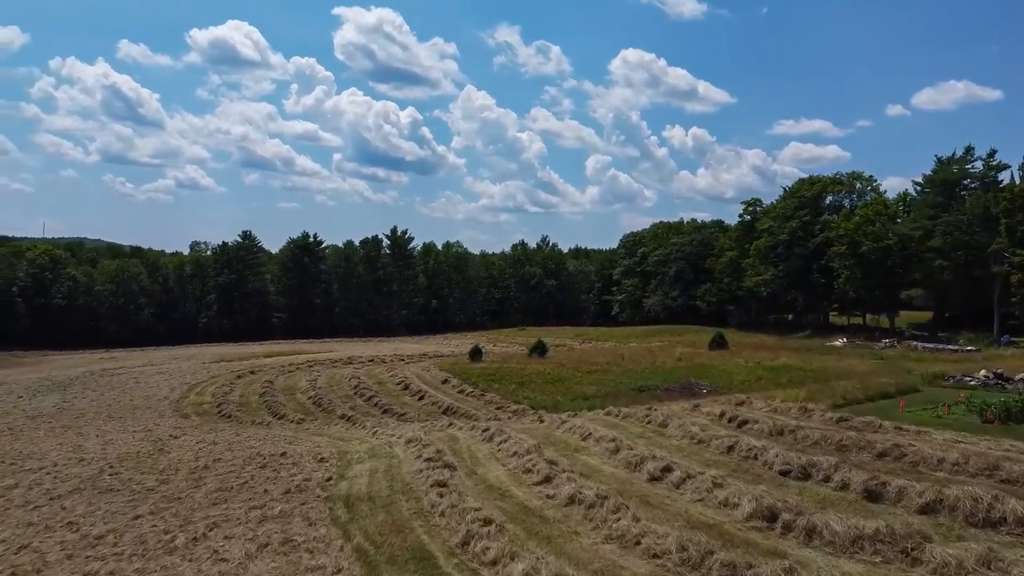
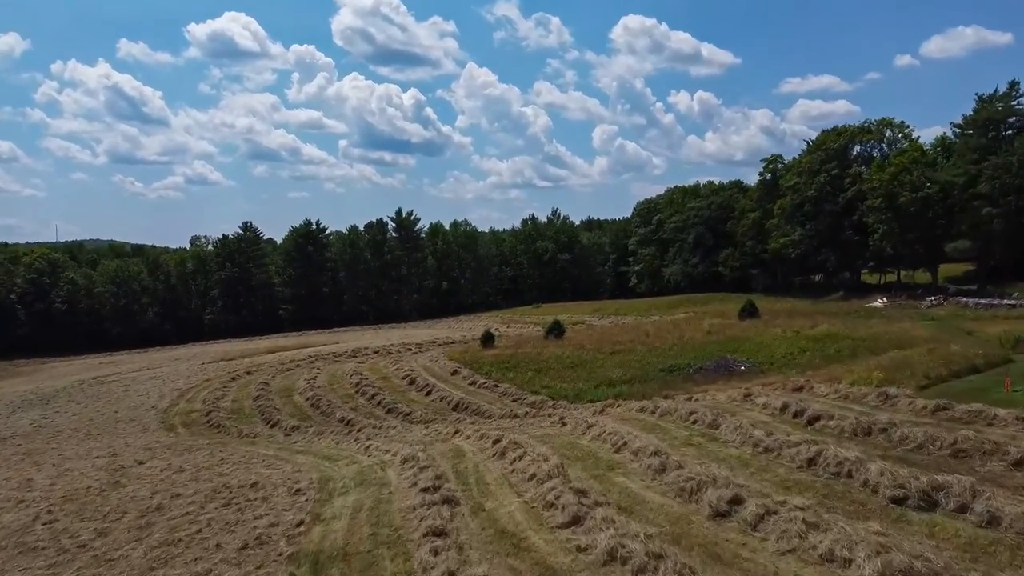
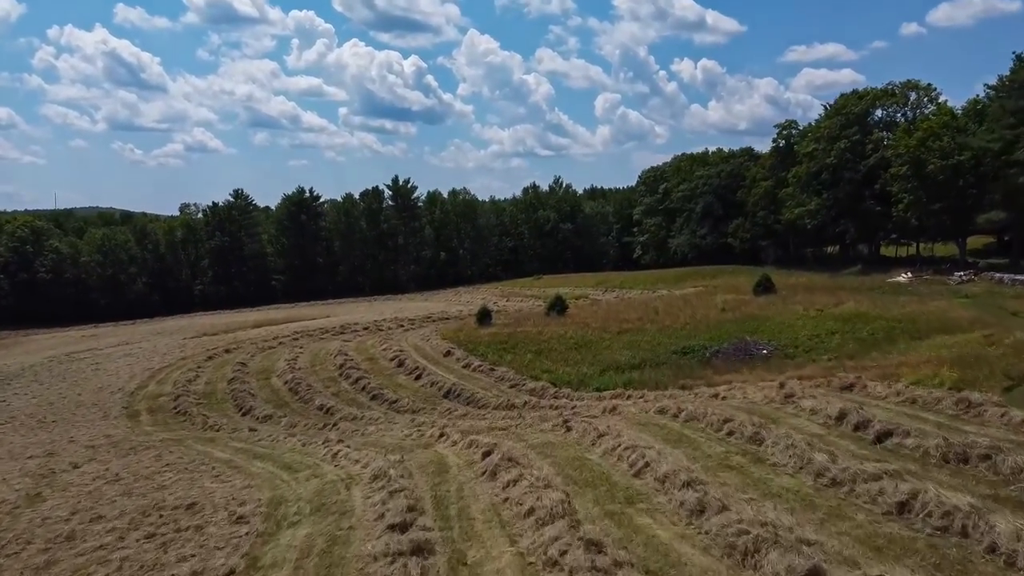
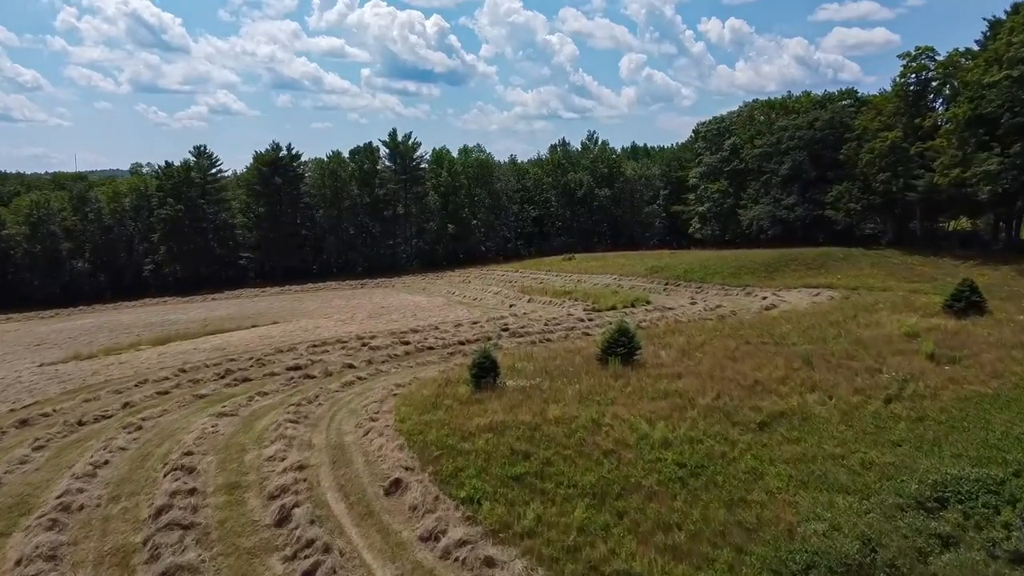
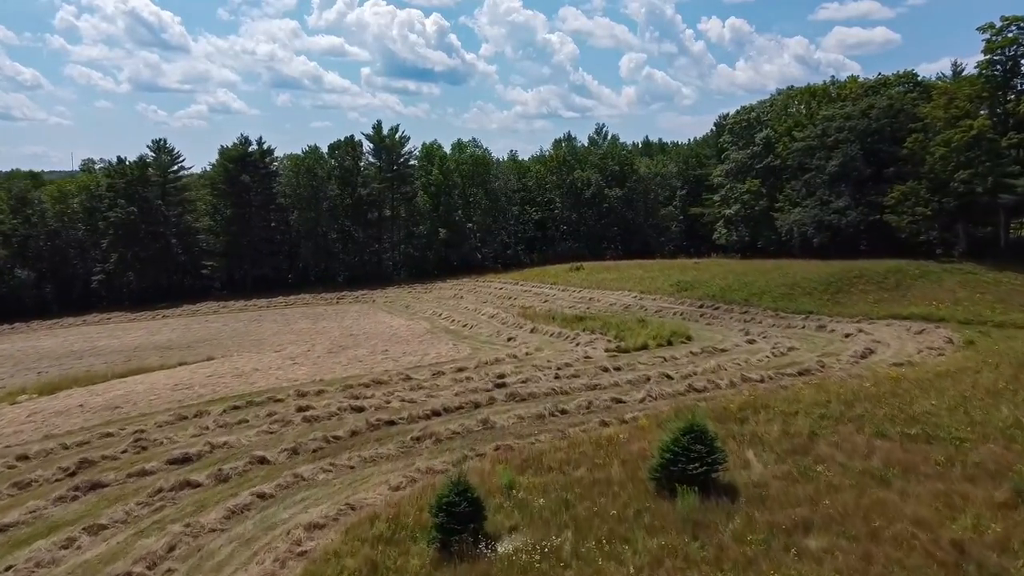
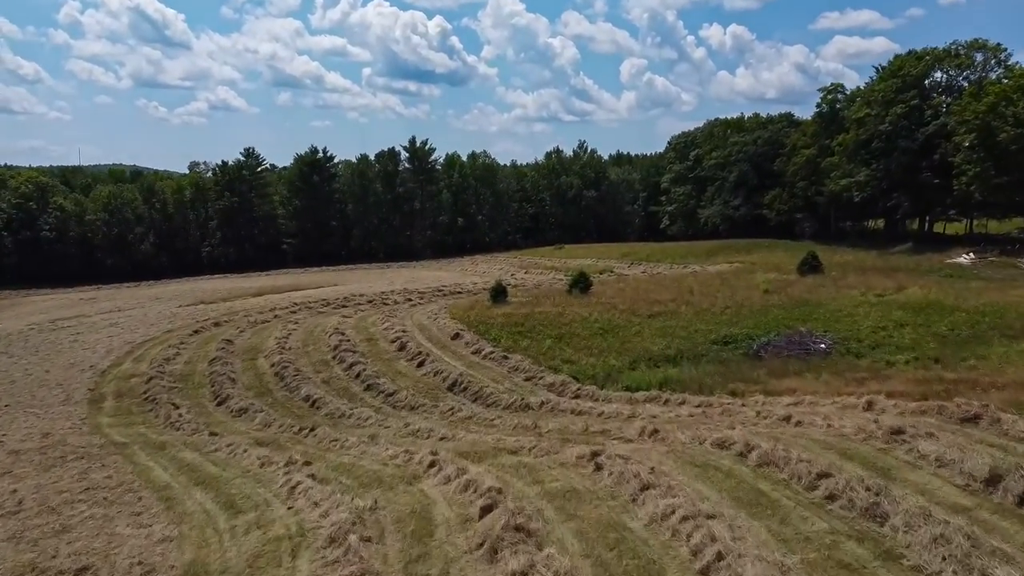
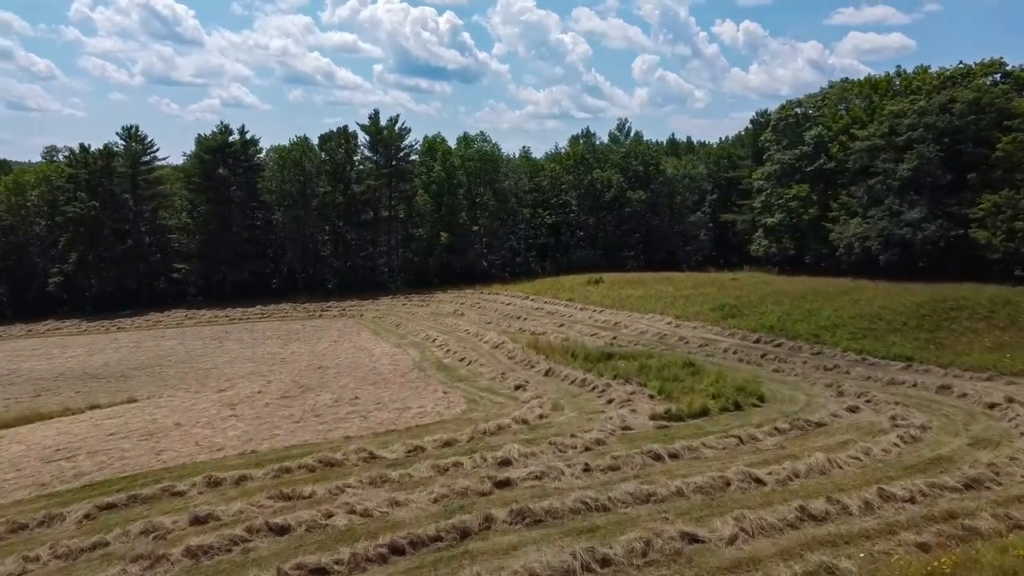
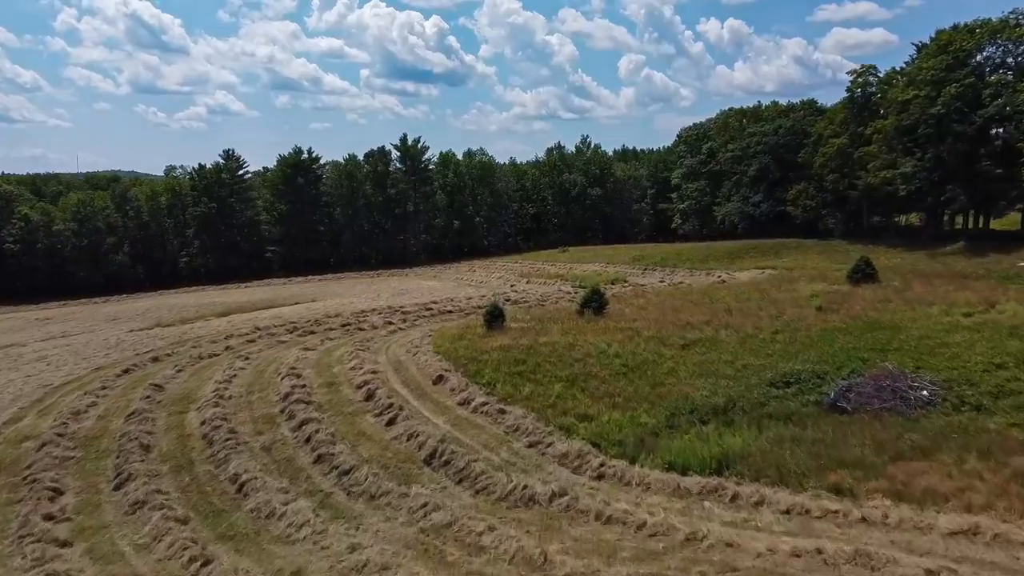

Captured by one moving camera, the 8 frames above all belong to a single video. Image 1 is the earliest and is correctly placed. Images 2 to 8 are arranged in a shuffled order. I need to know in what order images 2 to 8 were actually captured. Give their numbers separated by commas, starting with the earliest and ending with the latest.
2, 3, 6, 8, 4, 5, 7
